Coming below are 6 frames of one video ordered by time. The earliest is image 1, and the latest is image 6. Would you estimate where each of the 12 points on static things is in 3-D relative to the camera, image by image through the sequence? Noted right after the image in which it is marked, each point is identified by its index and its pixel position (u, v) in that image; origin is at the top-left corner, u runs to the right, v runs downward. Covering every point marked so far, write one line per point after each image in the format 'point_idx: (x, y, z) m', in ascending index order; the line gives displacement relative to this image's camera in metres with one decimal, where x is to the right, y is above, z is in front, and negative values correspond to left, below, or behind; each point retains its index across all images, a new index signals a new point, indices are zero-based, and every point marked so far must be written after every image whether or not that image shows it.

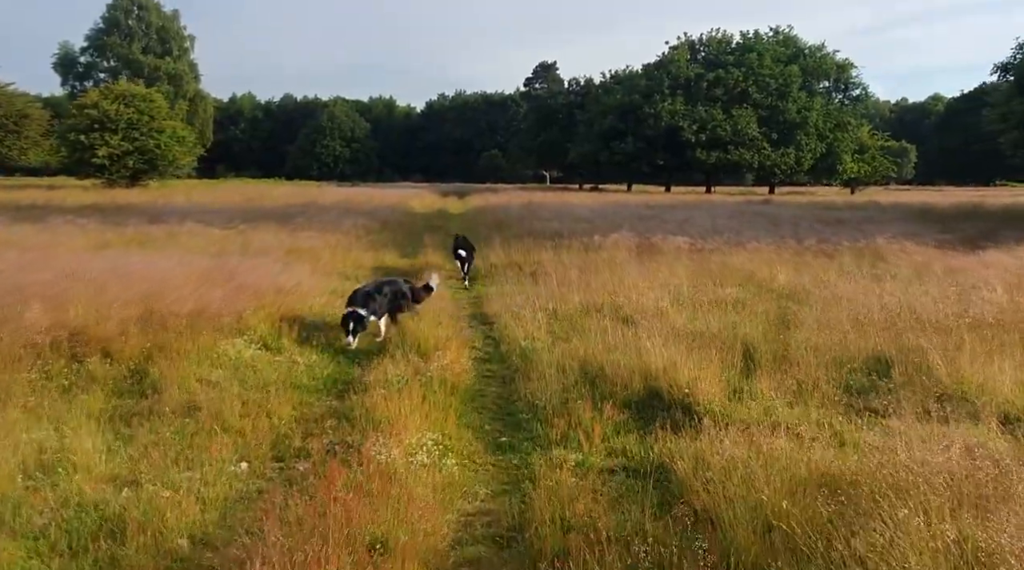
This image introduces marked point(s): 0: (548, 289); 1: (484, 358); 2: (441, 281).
0: (+0.6, -0.1, +16.0) m
1: (-0.3, -0.9, +11.4) m
2: (-1.5, 0.0, +19.5) m
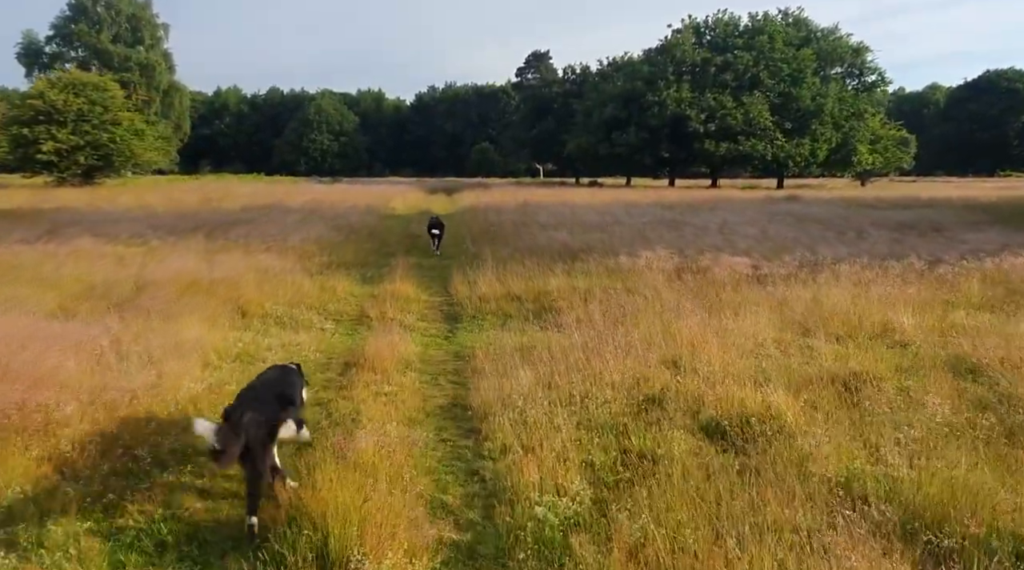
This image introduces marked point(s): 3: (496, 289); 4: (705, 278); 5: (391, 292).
0: (+0.6, -0.8, +10.3) m
1: (-0.3, -1.7, +5.7) m
2: (-1.5, -0.7, +13.7) m
3: (-0.3, -0.1, +15.8) m
4: (+3.1, +0.1, +14.5) m
5: (-2.1, -0.1, +16.2) m
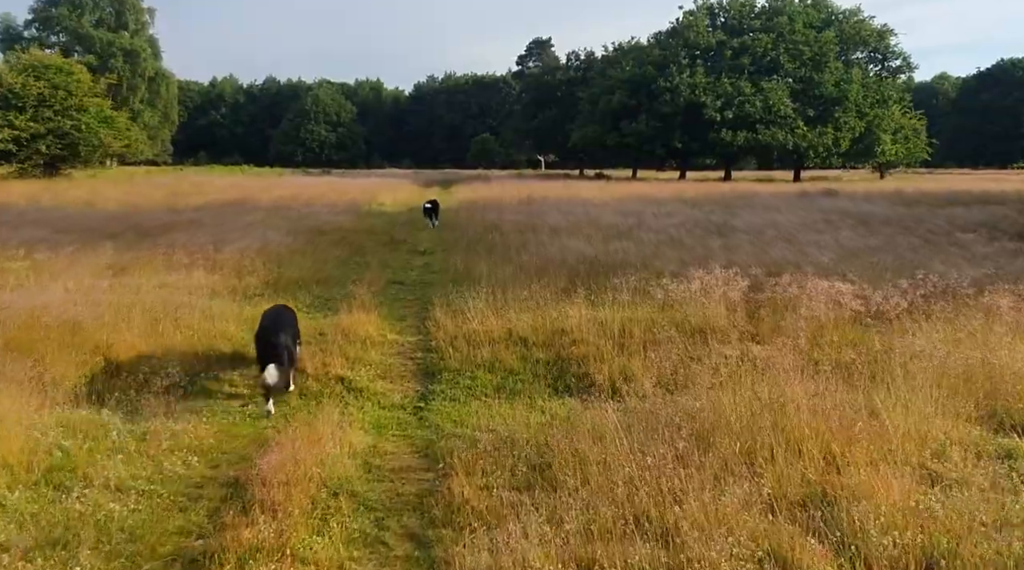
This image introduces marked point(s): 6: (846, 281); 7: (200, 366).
0: (+0.7, -1.3, +5.7) m
1: (-0.3, -2.2, +1.1) m
2: (-1.5, -1.1, +9.1) m
3: (-0.2, -0.5, +11.2) m
4: (+3.1, -0.3, +9.9) m
5: (-2.1, -0.6, +11.6) m
6: (+4.2, 0.0, +11.3) m
7: (-3.4, -0.9, +9.8) m
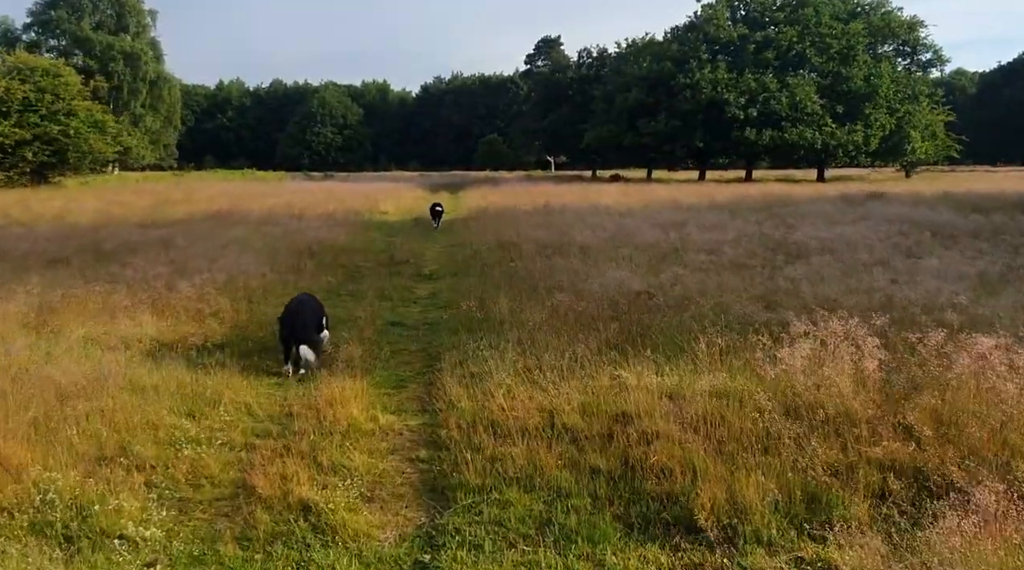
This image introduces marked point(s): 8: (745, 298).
0: (+1.0, -1.8, +2.5) m
1: (0.0, -2.8, -2.1) m
2: (-1.2, -1.7, +5.9) m
3: (+0.1, -1.1, +7.9) m
4: (+3.4, -0.9, +6.6) m
5: (-1.7, -1.1, +8.4) m
6: (+4.6, -0.5, +8.0) m
7: (-3.0, -1.5, +6.6) m
8: (+2.9, -0.1, +11.3) m
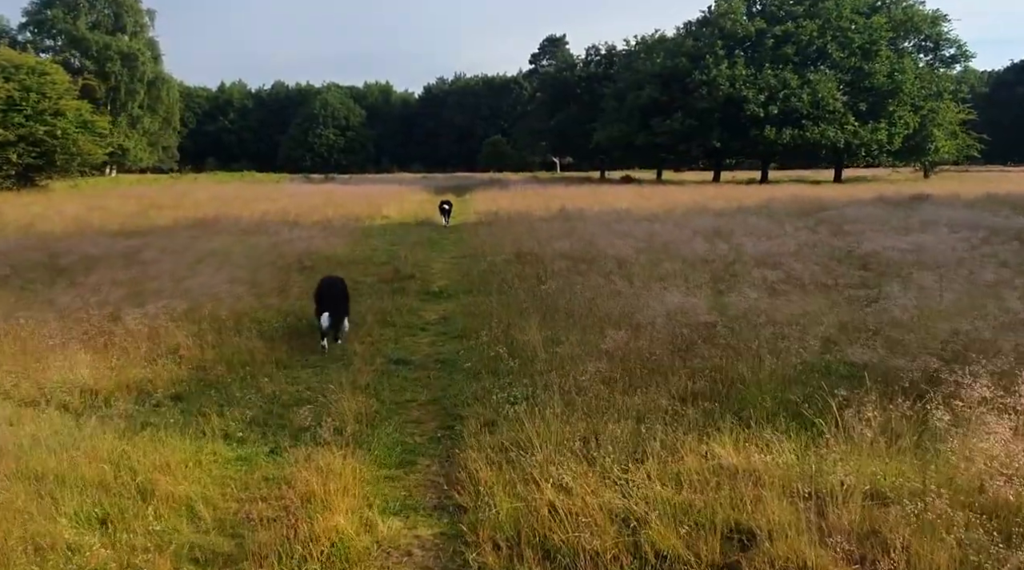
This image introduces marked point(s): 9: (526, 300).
0: (+1.3, -2.1, -0.1) m
1: (+0.3, -3.1, -4.7) m
2: (-0.8, -2.0, +3.3) m
3: (+0.5, -1.4, +5.3) m
4: (+3.8, -1.2, +4.0) m
5: (-1.4, -1.5, +5.8) m
6: (+4.9, -0.8, +5.4) m
7: (-2.7, -1.8, +4.0) m
8: (+3.3, -0.4, +8.6) m
9: (+0.2, -0.2, +12.2) m
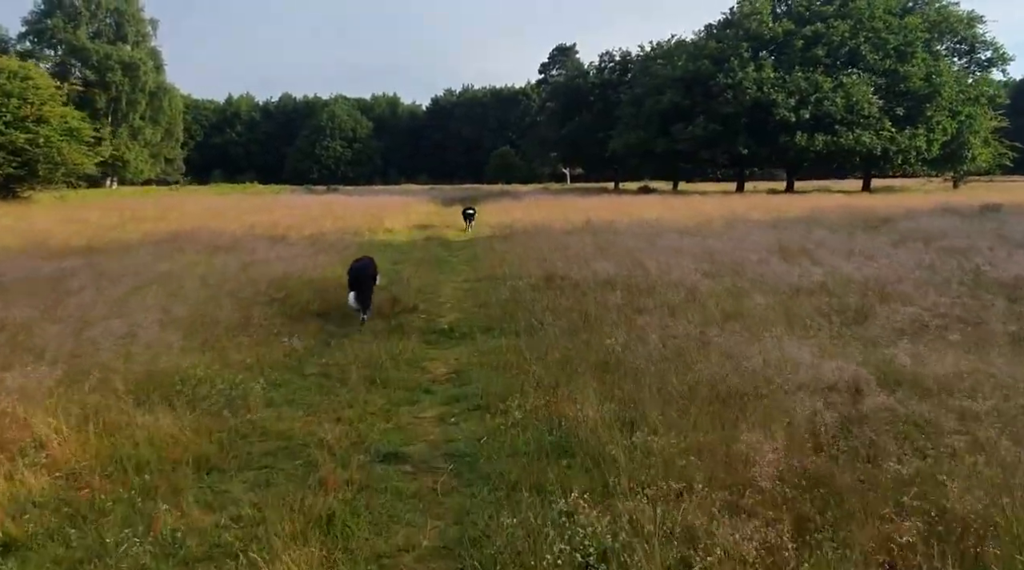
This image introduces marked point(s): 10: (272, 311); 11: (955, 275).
0: (+1.6, -2.4, -3.8) m
1: (+0.6, -3.3, -8.4) m
2: (-0.5, -2.3, -0.3) m
3: (+0.8, -1.7, +1.7) m
4: (+4.1, -1.5, +0.3) m
5: (-1.0, -1.8, +2.2) m
6: (+5.3, -1.2, +1.8) m
7: (-2.3, -2.1, +0.4) m
8: (+3.7, -0.8, +5.0) m
9: (+0.6, -0.6, +8.5) m
10: (-2.9, -0.4, +11.1) m
11: (+6.0, +0.2, +12.0) m
